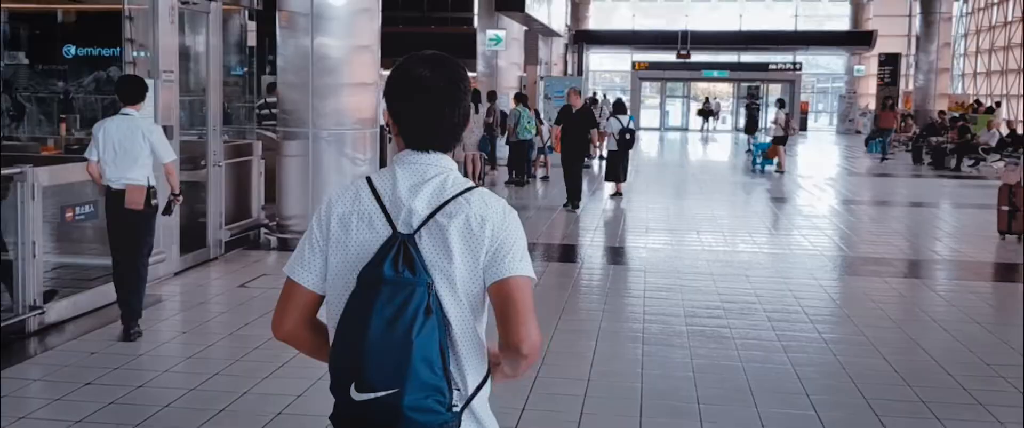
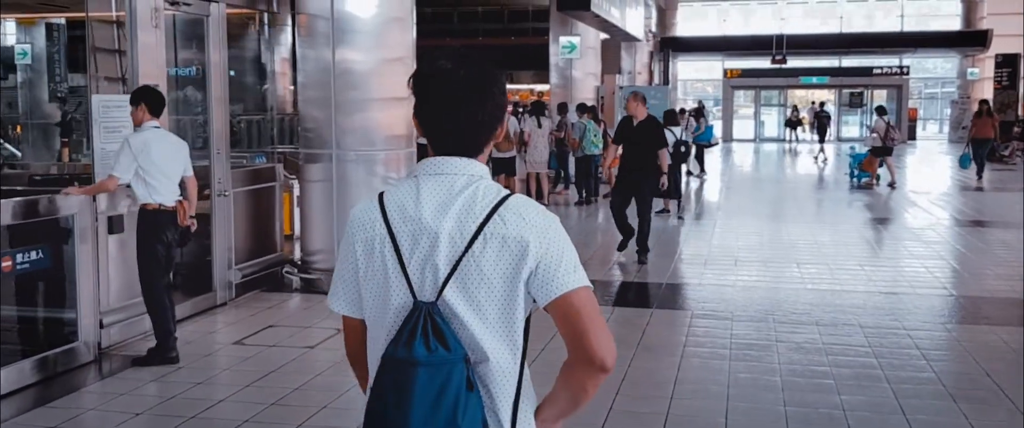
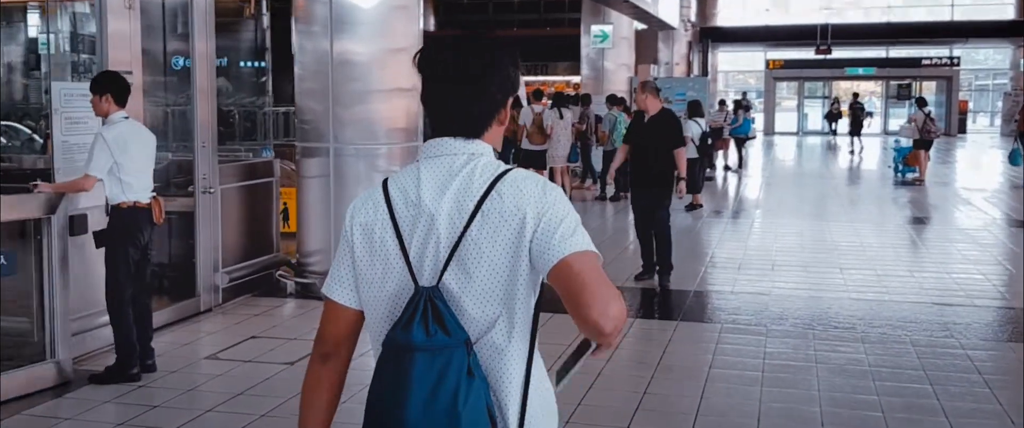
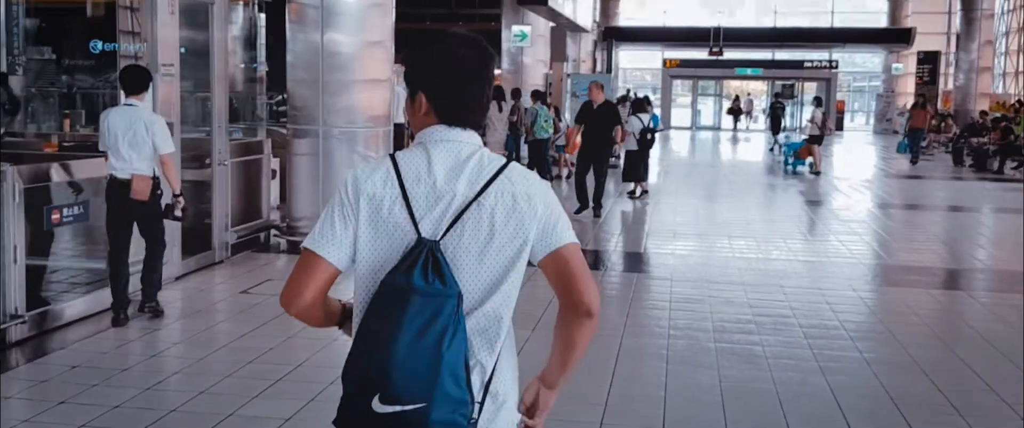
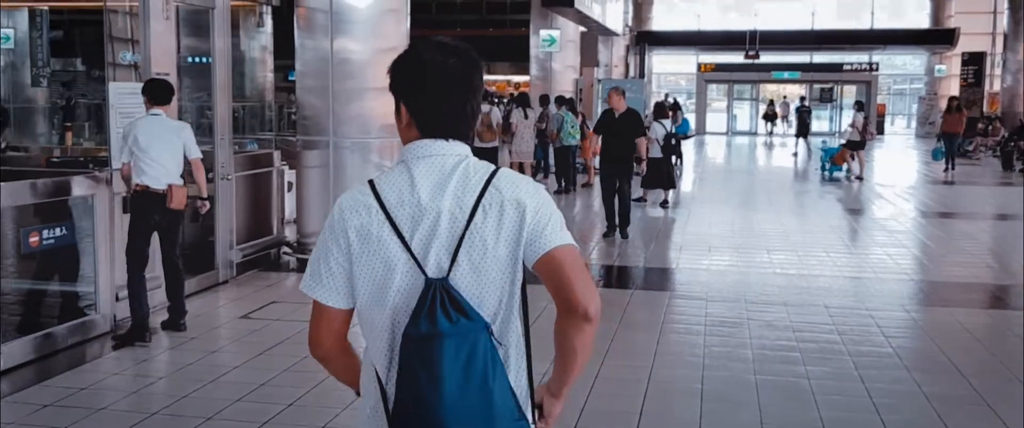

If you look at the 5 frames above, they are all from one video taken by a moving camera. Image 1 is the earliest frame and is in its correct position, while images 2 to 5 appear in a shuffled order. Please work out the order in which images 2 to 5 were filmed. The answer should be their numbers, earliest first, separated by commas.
4, 5, 2, 3
